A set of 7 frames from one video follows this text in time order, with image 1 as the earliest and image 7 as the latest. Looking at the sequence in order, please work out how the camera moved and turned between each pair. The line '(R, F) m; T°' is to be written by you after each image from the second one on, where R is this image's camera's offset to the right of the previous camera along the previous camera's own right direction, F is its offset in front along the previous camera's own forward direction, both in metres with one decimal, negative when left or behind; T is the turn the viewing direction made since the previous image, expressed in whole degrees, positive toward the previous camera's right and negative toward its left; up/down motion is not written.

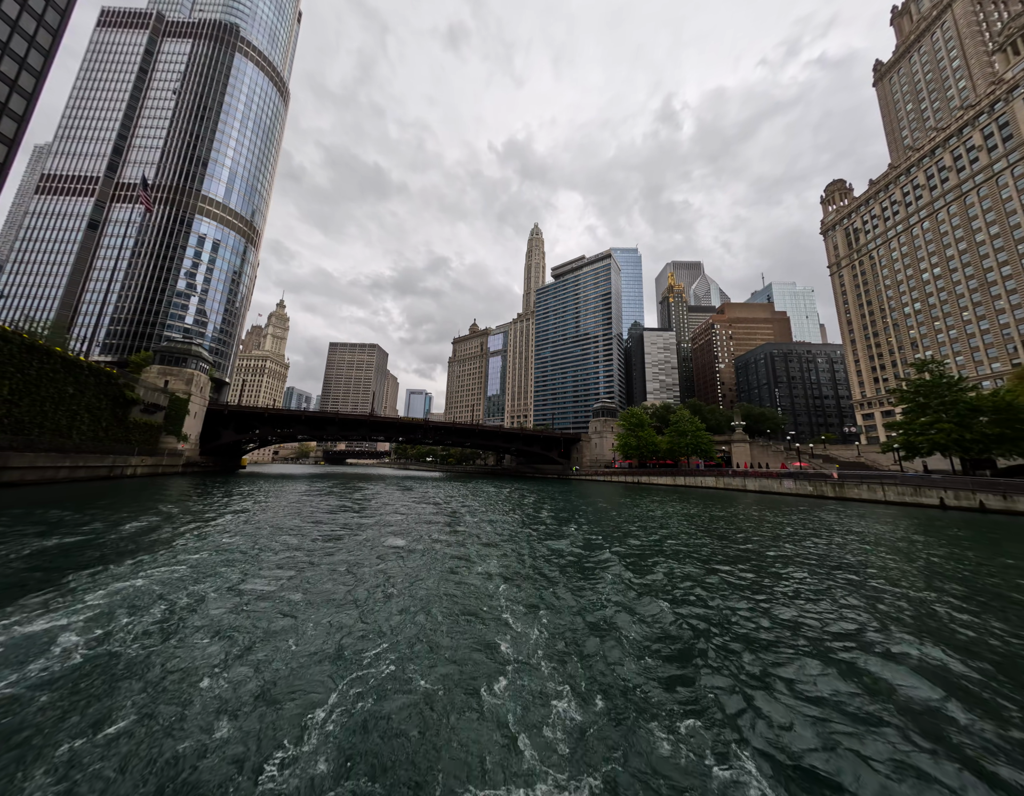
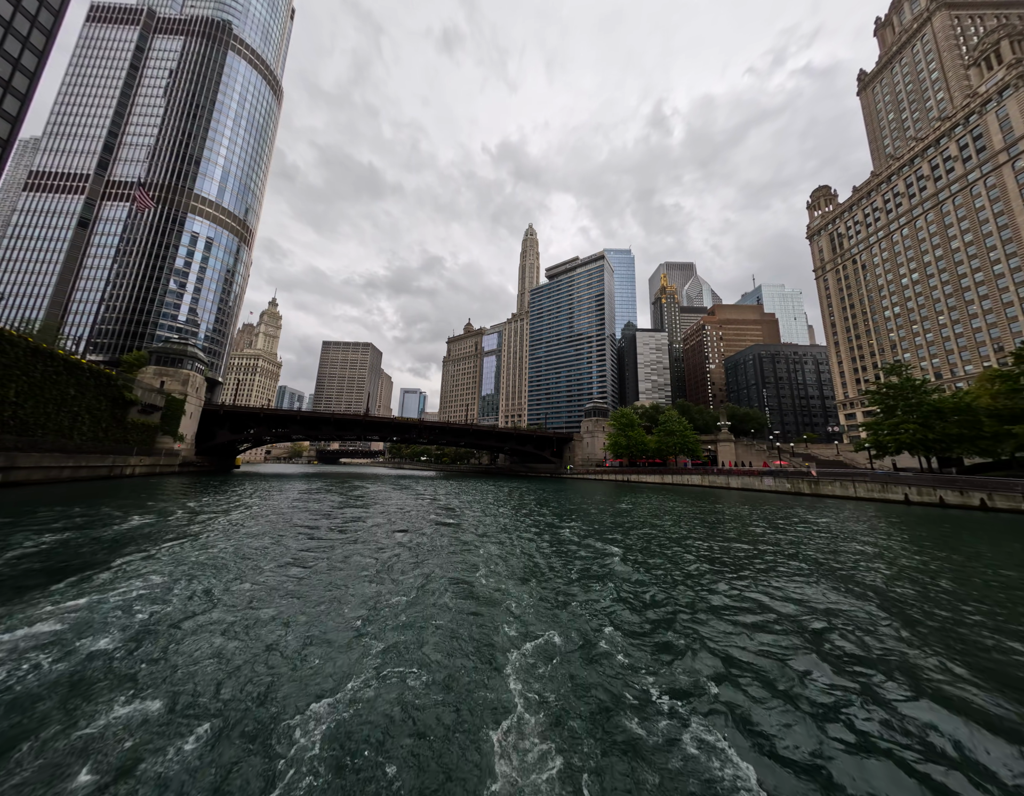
(+0.2, -1.1) m; +1°
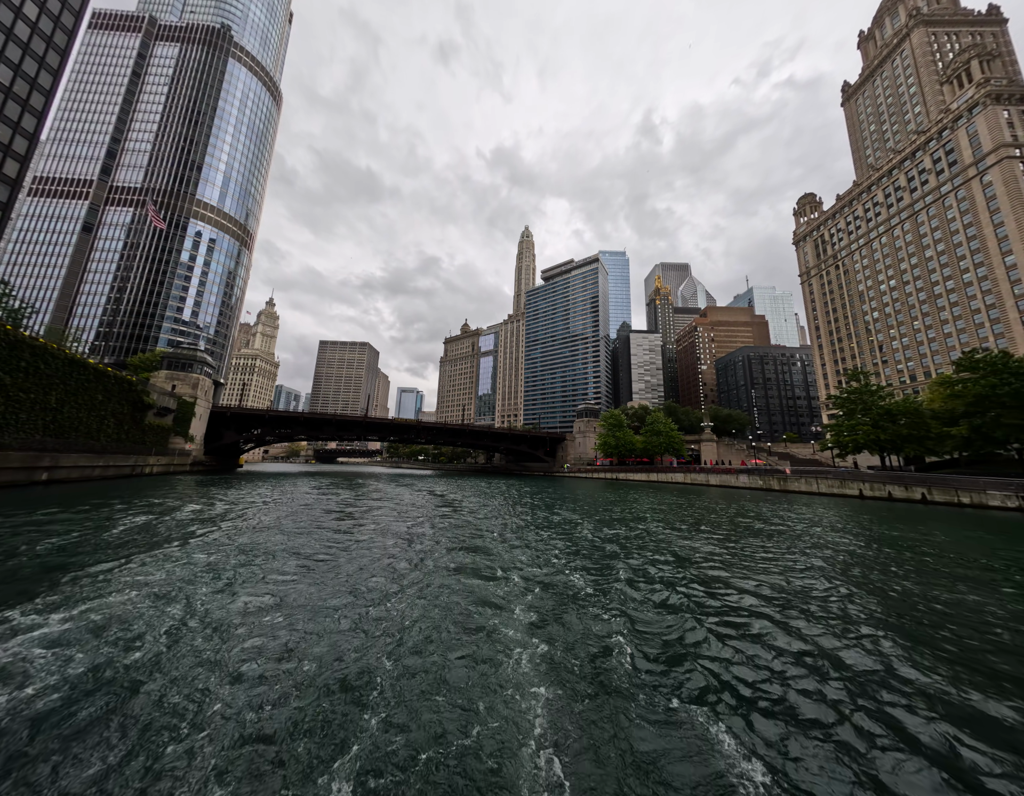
(+0.5, -2.4) m; +1°
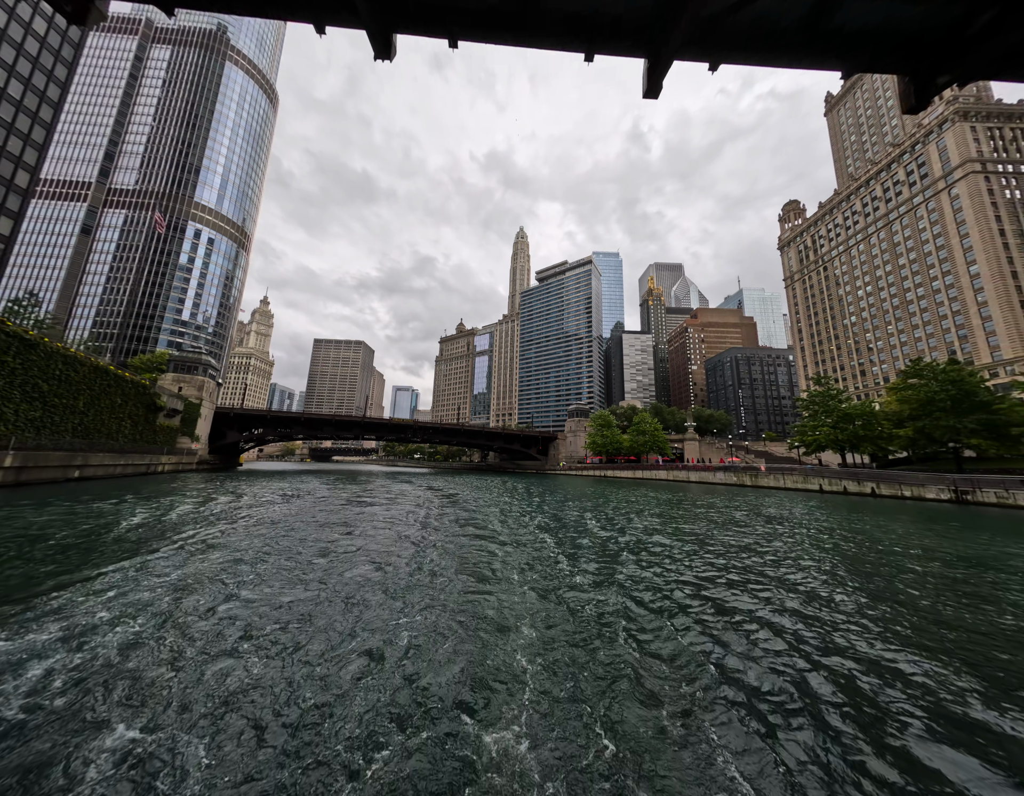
(+0.4, -2.3) m; +1°
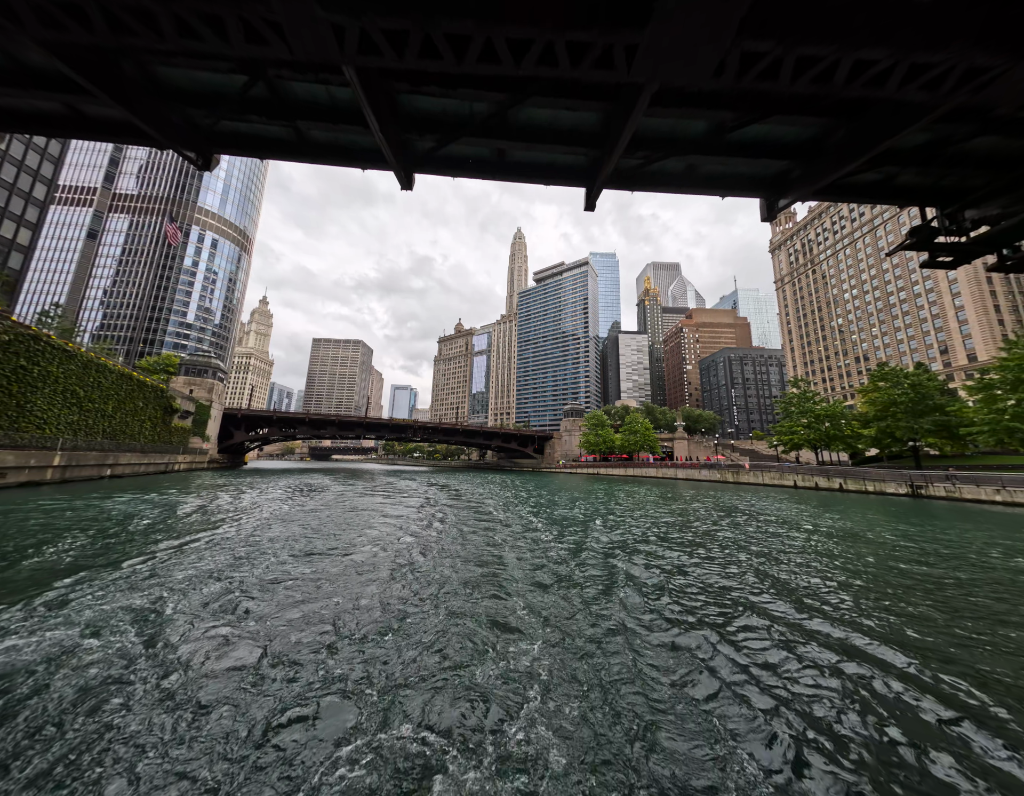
(+0.3, -2.1) m; 0°
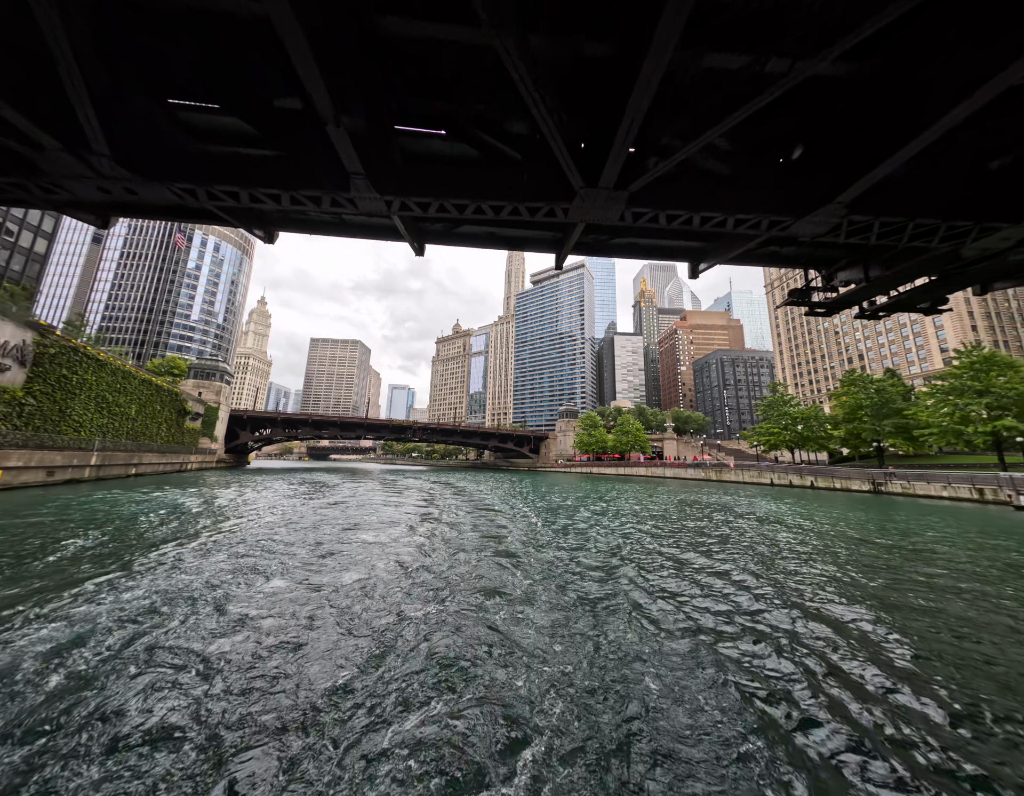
(+0.3, -2.1) m; 0°
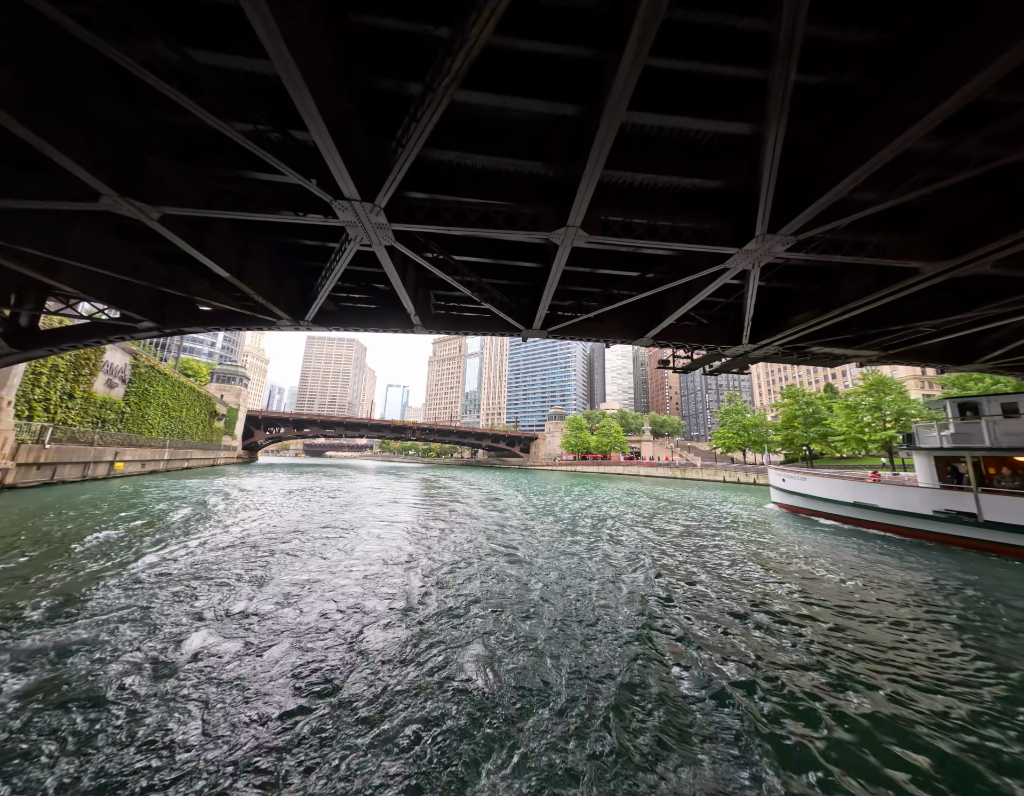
(+0.6, -5.5) m; +1°
